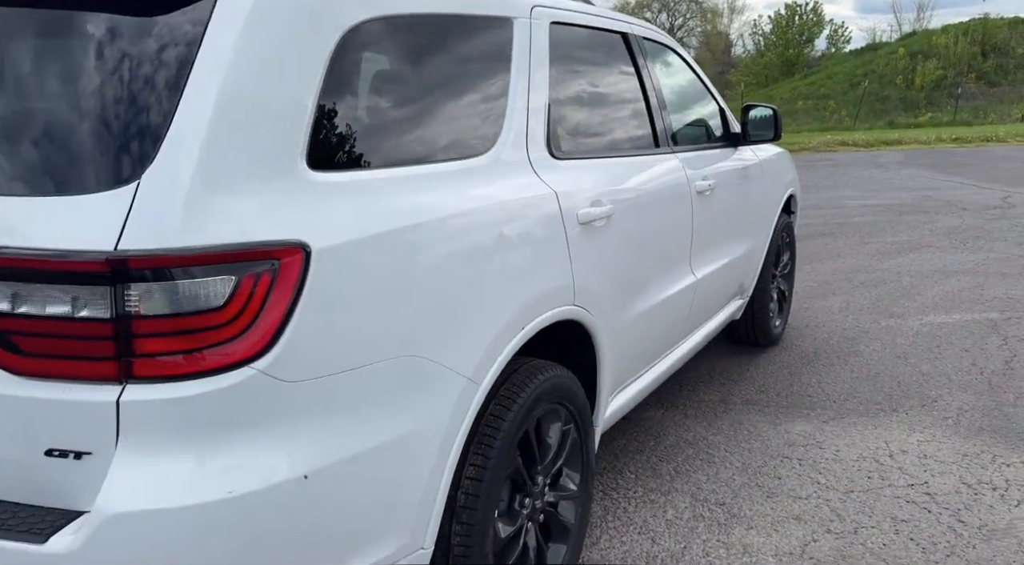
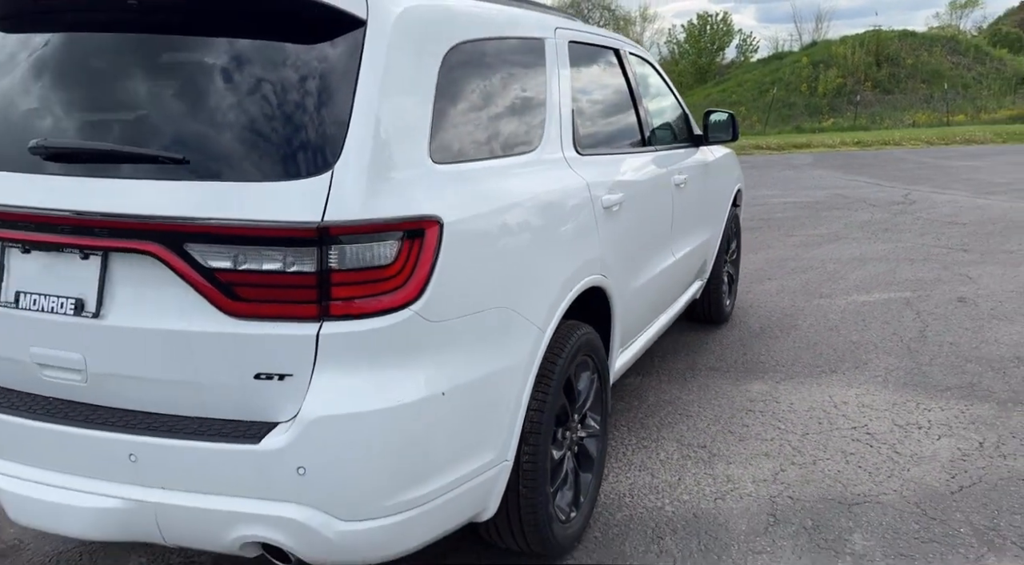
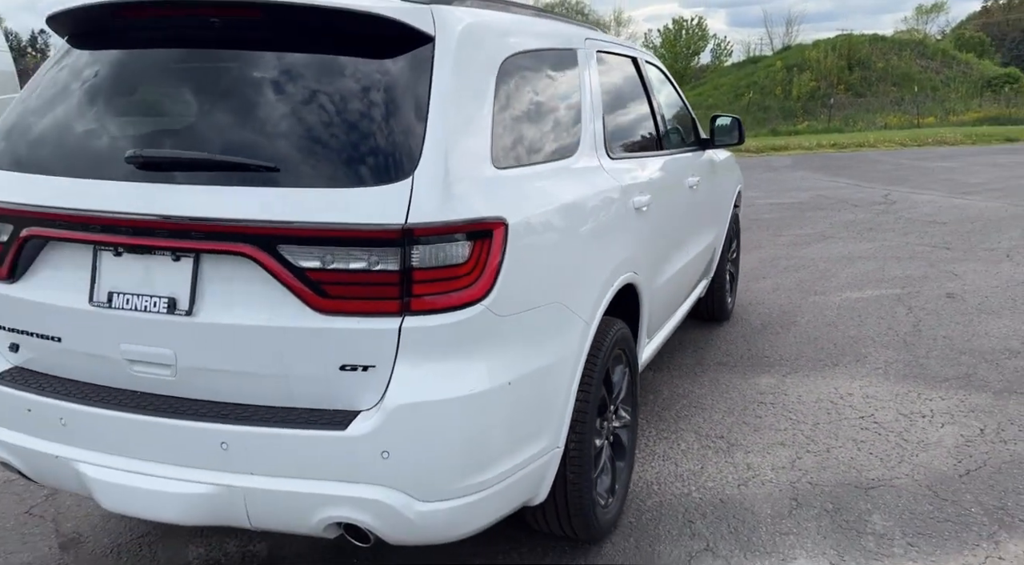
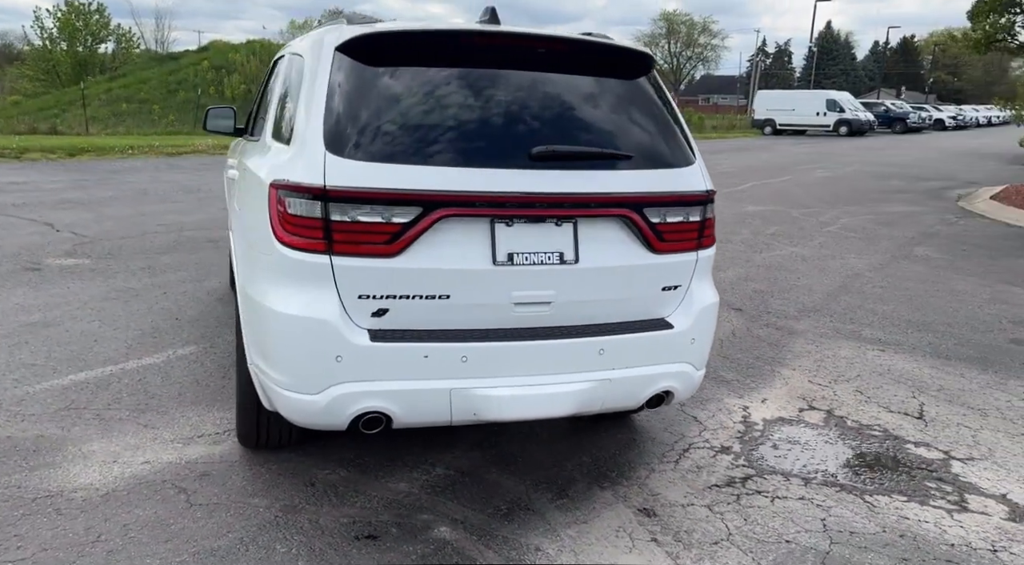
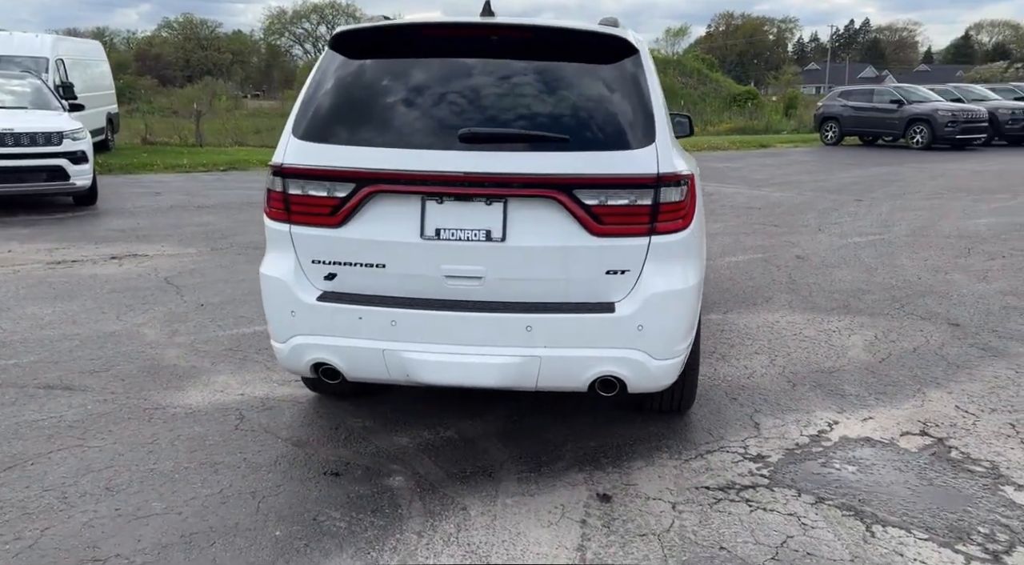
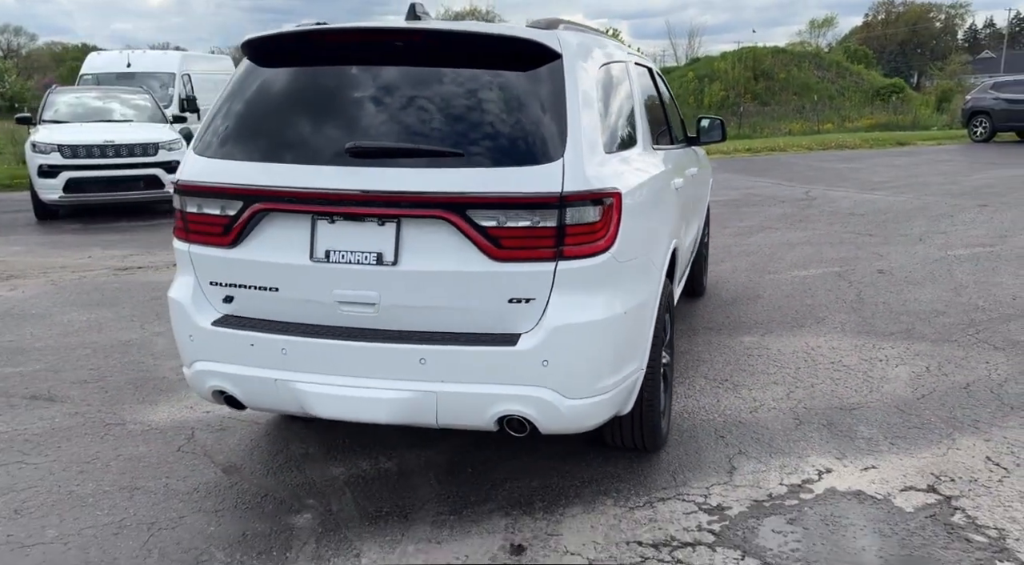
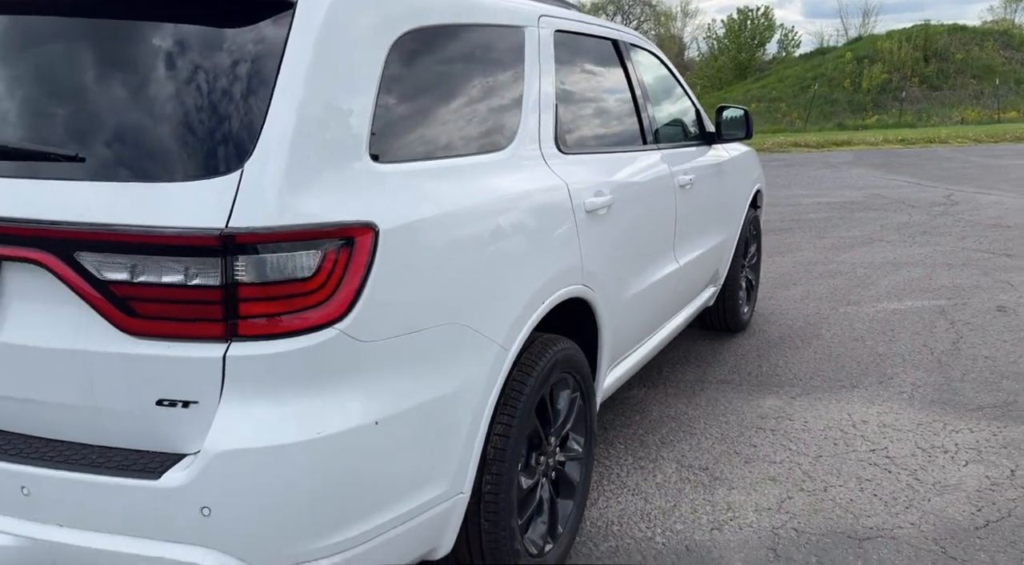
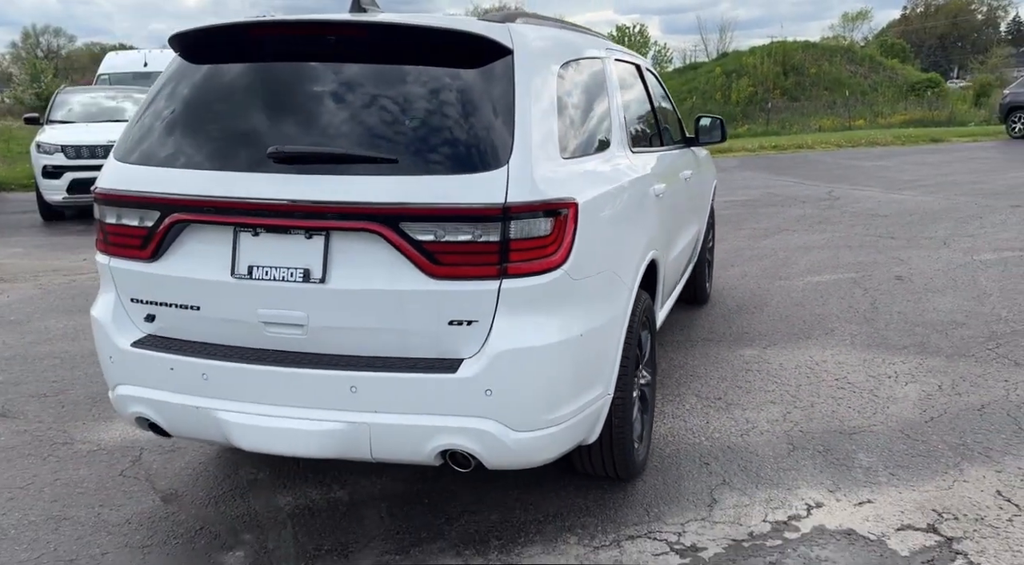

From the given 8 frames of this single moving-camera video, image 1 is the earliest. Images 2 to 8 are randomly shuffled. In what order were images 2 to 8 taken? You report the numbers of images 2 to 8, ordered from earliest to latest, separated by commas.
7, 2, 3, 8, 6, 5, 4
